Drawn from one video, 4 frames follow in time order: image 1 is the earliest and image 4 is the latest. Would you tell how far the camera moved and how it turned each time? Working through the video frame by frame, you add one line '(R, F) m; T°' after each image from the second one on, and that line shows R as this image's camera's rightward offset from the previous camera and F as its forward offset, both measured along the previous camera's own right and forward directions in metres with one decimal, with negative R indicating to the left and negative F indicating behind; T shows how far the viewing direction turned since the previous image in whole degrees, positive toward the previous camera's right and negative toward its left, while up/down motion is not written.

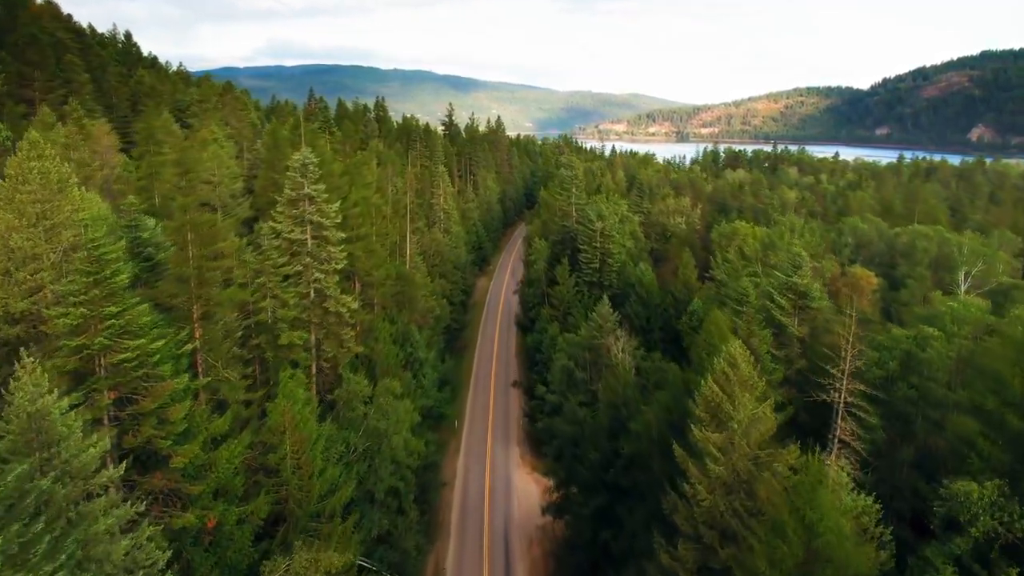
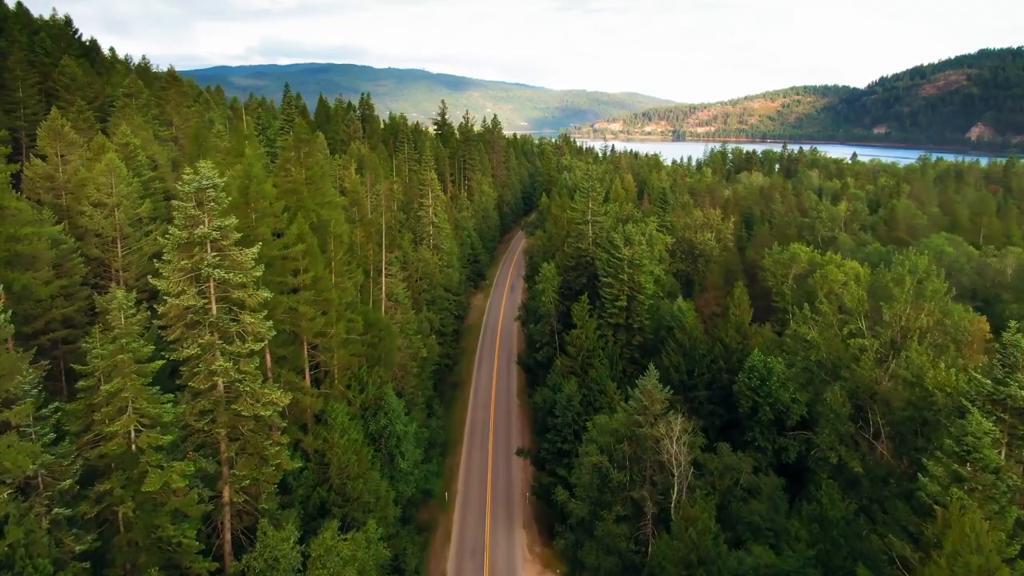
(-0.6, +12.4) m; 0°
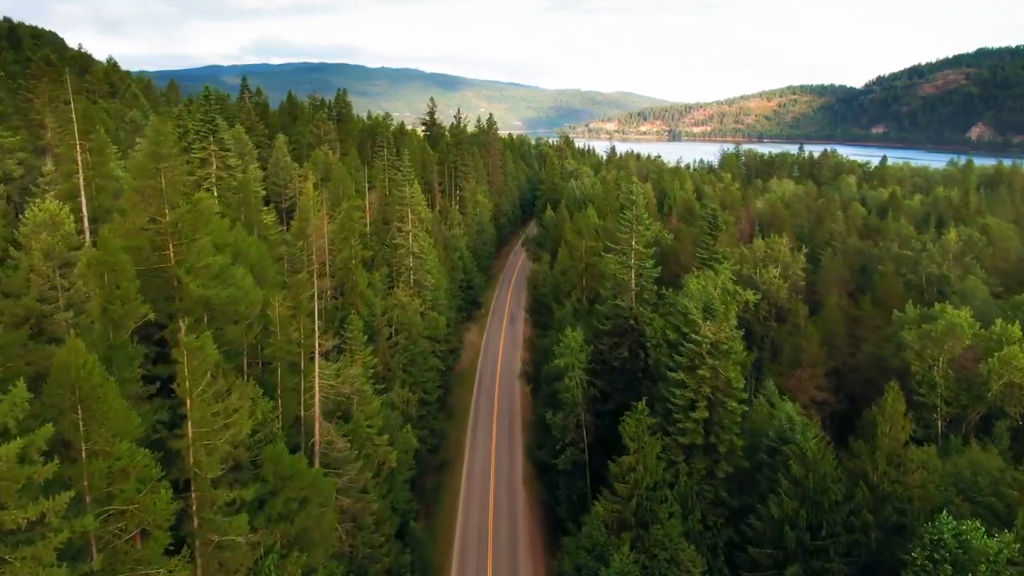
(-0.8, +17.2) m; 0°
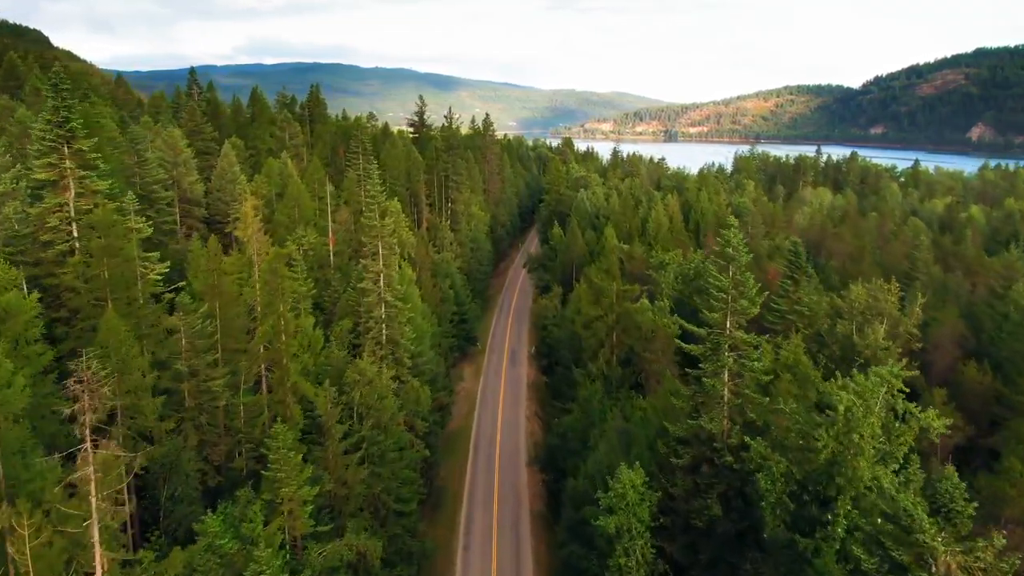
(-0.7, +15.2) m; 0°
